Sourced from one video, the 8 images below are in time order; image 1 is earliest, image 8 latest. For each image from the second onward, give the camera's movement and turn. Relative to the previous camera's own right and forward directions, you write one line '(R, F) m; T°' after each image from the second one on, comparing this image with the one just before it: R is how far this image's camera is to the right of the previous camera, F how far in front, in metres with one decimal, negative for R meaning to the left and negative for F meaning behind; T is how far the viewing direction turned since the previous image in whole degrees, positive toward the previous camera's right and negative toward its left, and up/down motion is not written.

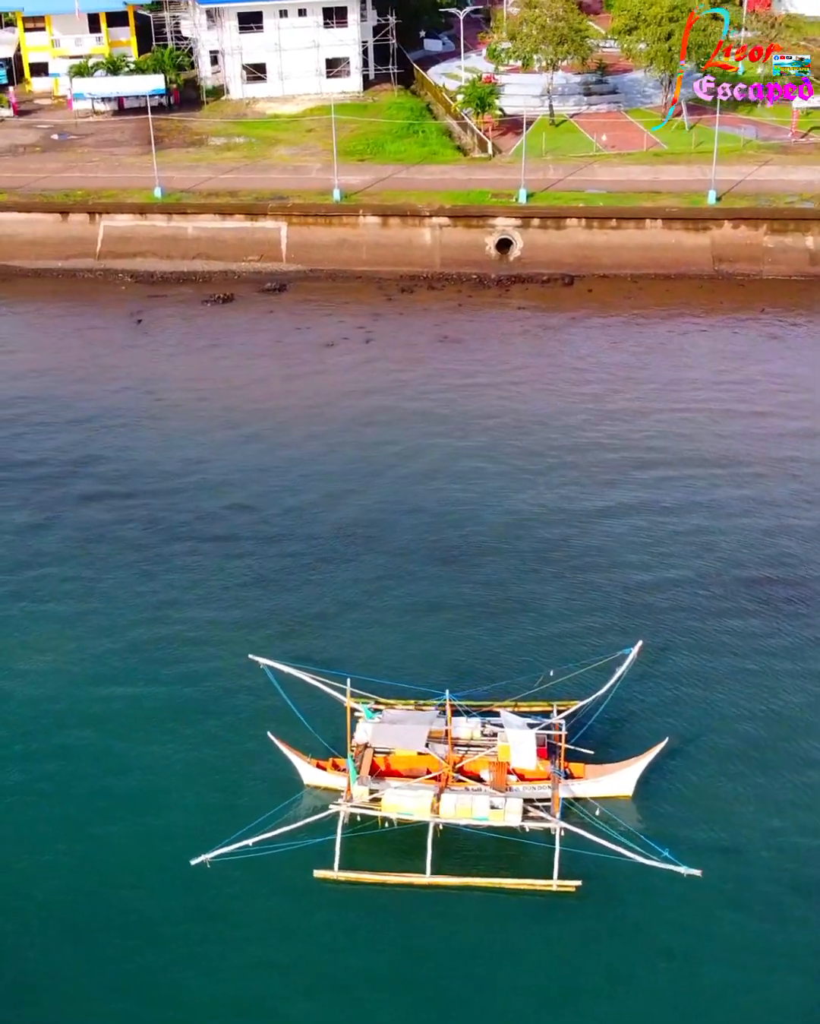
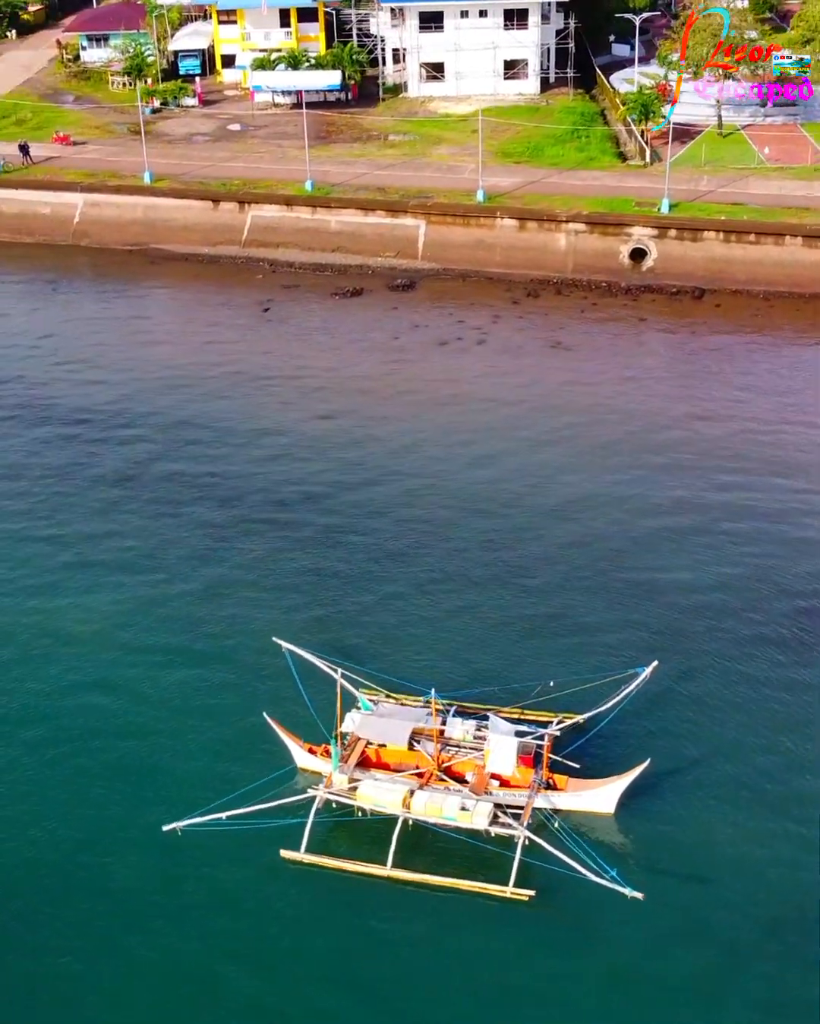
(+4.6, -0.1) m; -8°
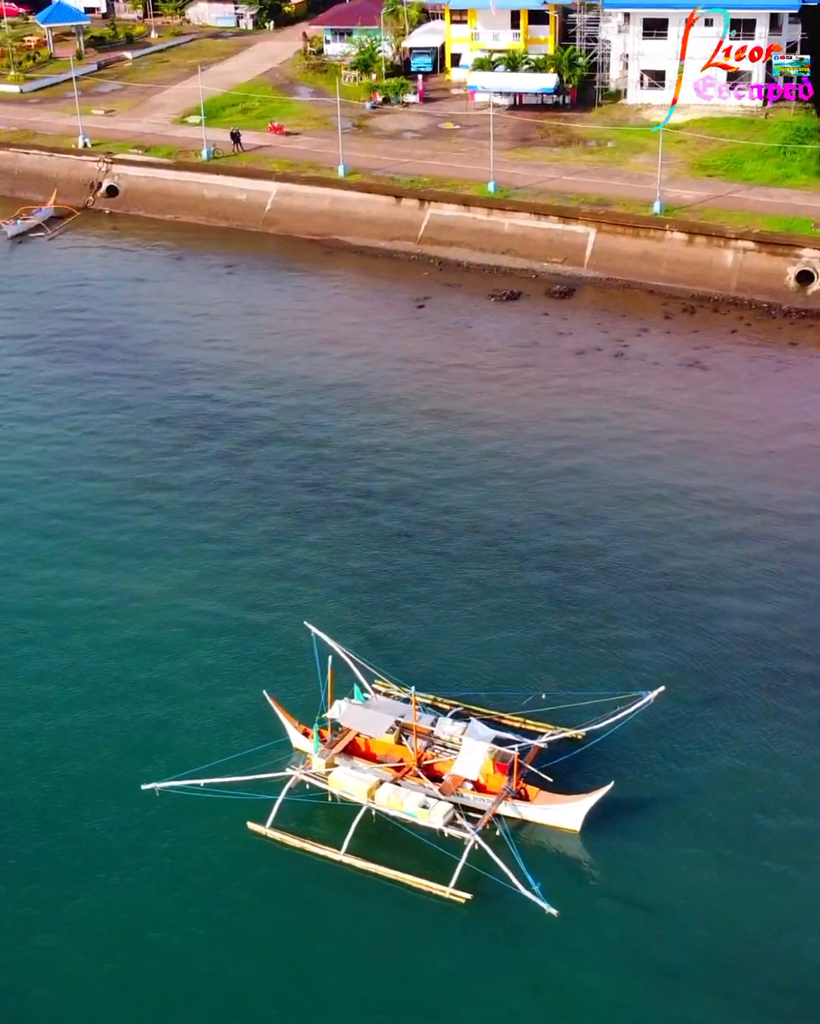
(+5.9, -0.2) m; -10°
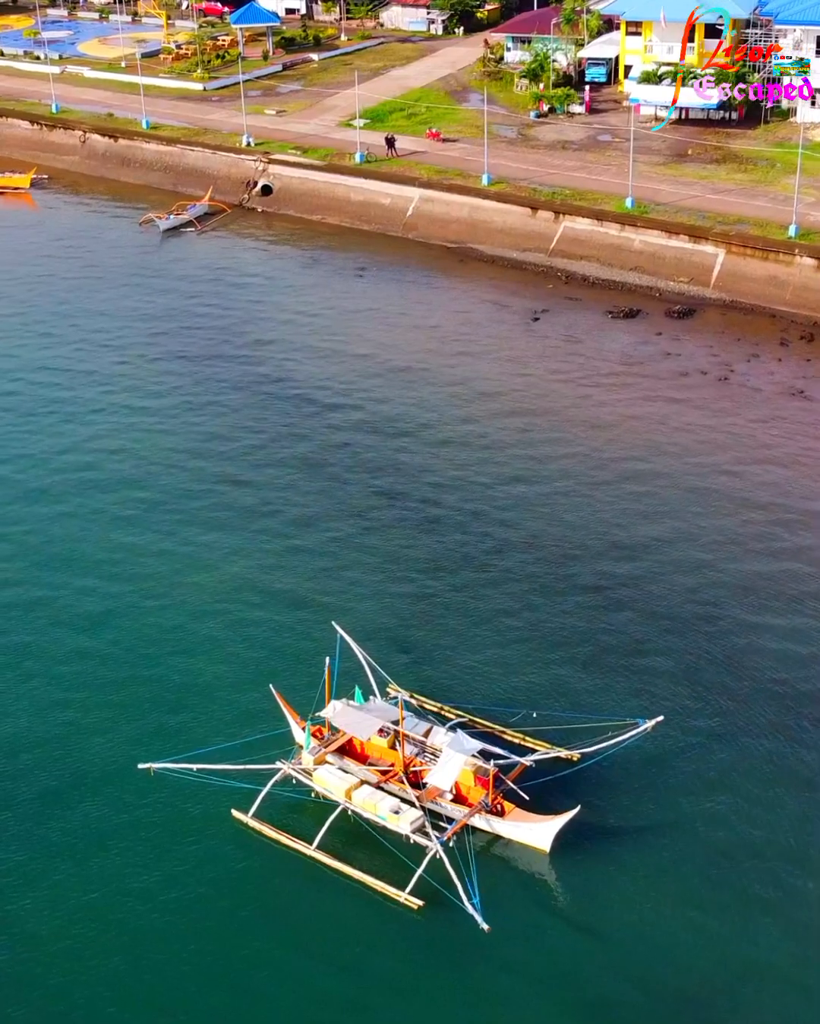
(+4.6, -0.4) m; -8°
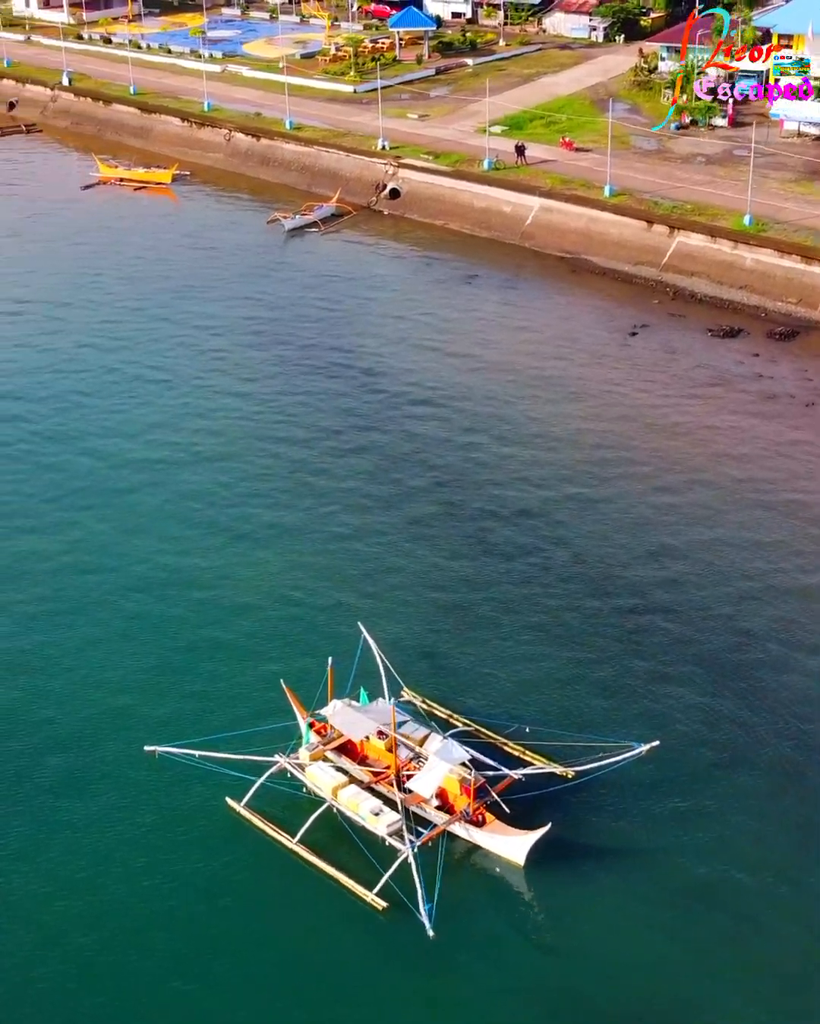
(+3.9, -0.4) m; -7°
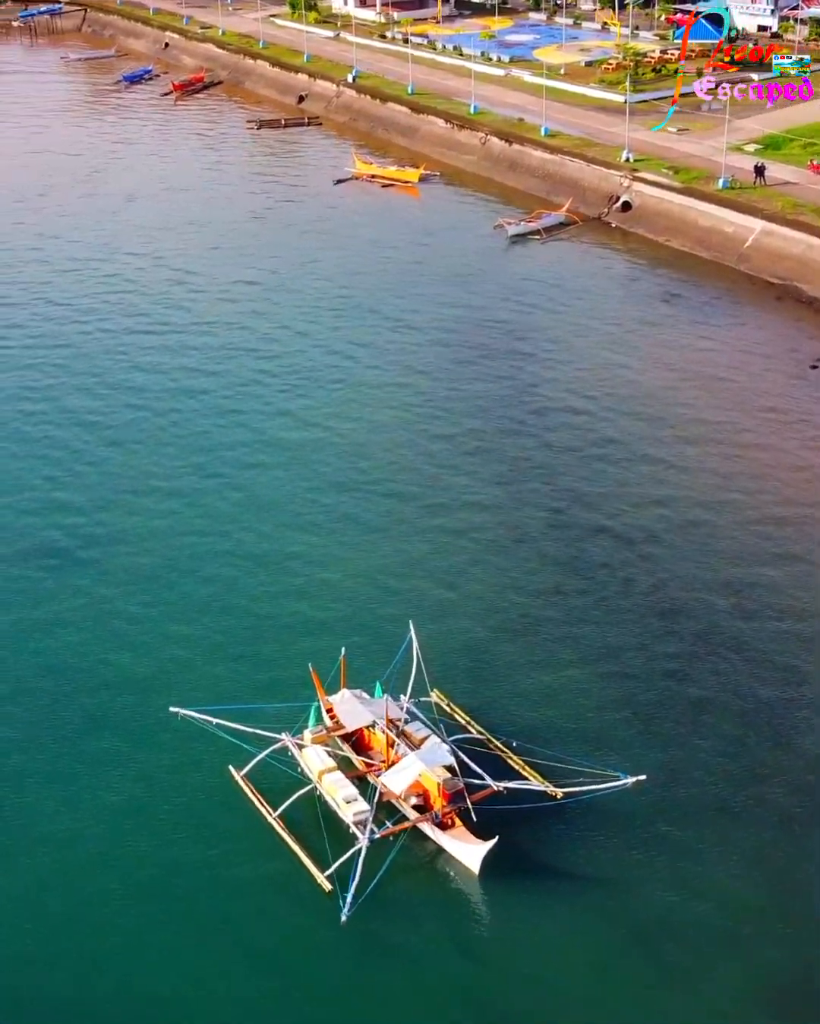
(+7.1, -0.2) m; -12°
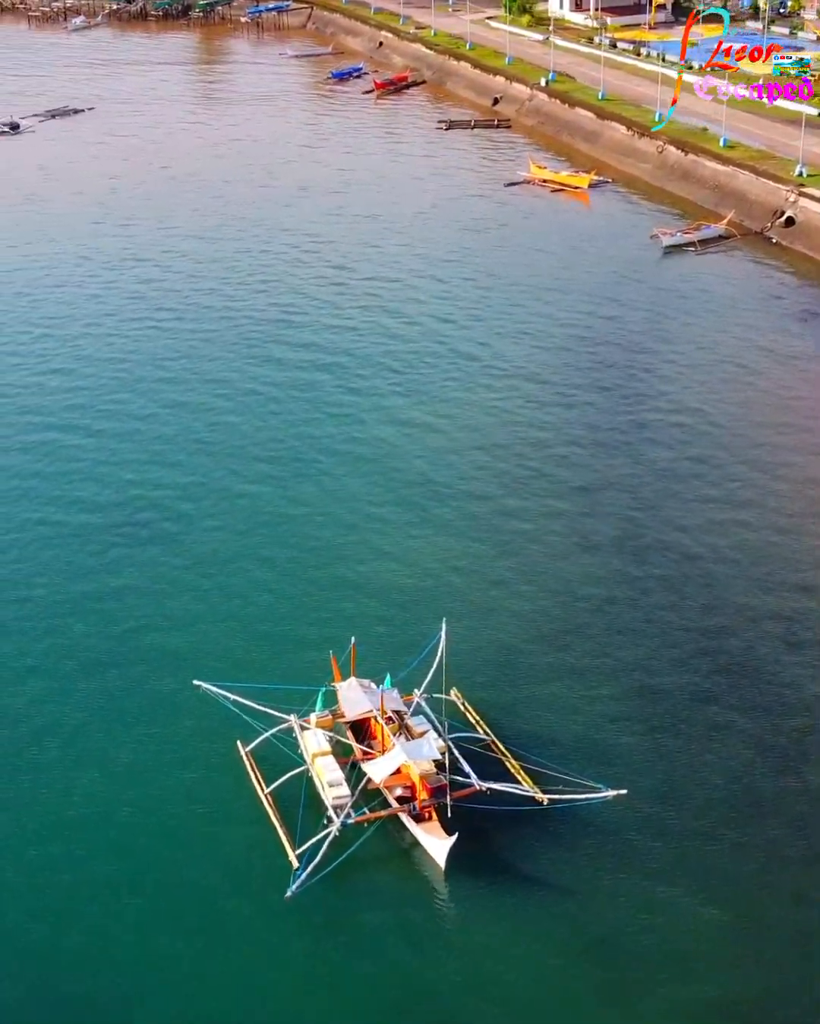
(+5.1, -0.2) m; -9°
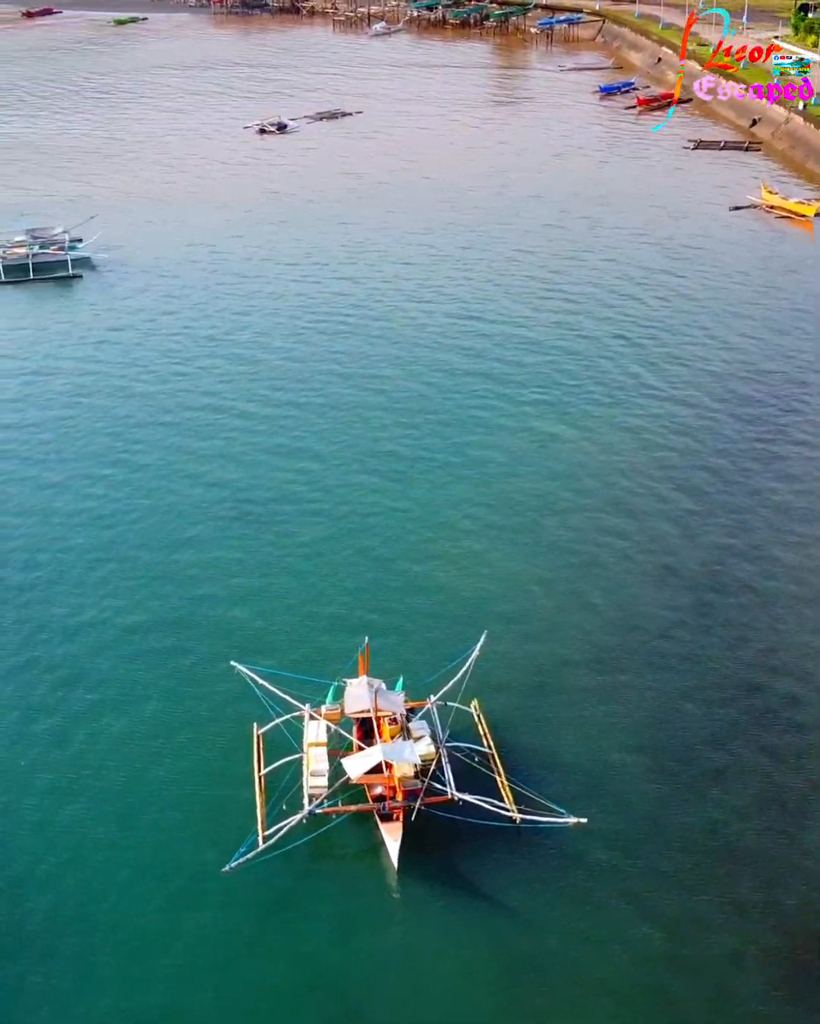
(+6.9, 0.0) m; -11°
